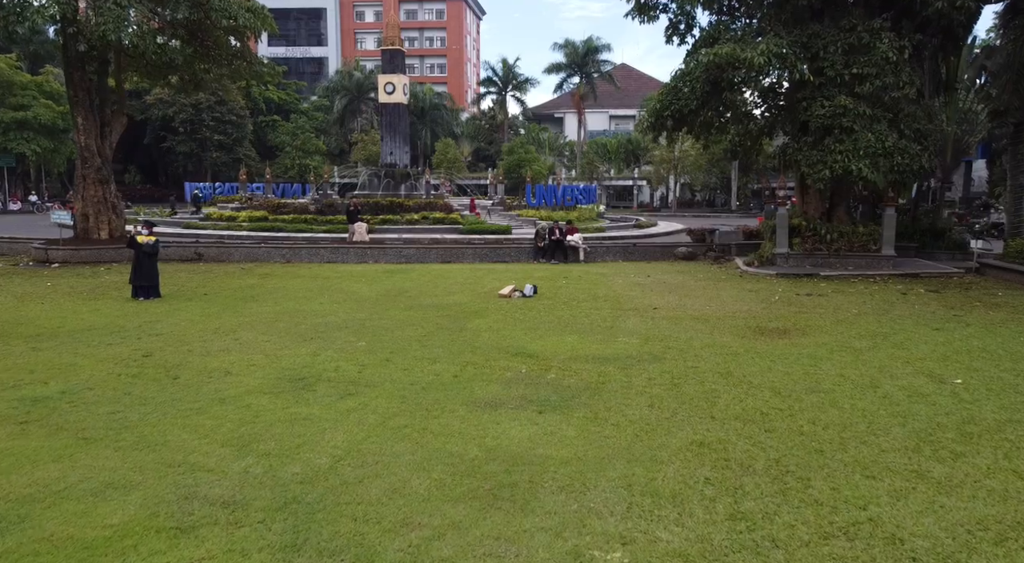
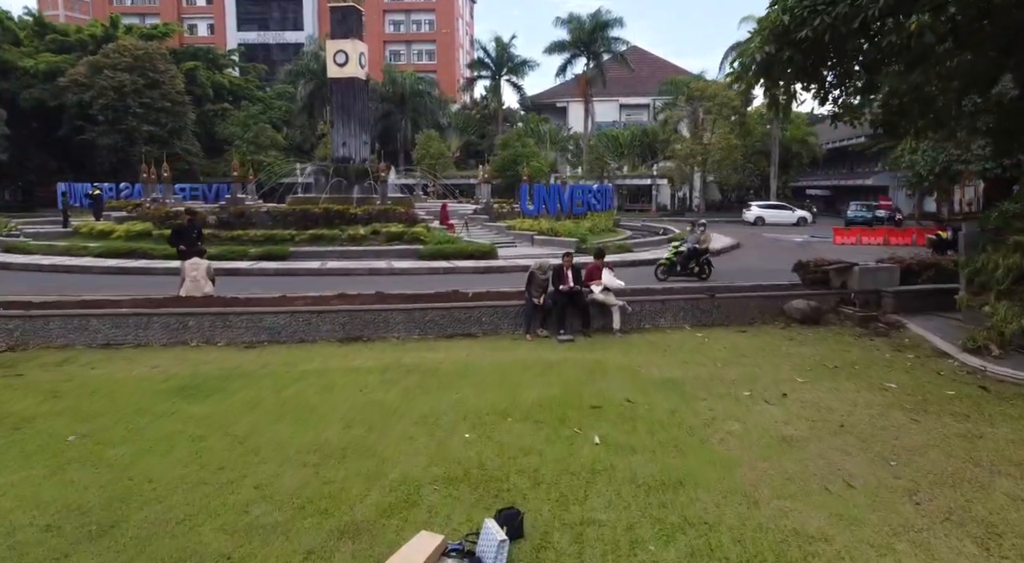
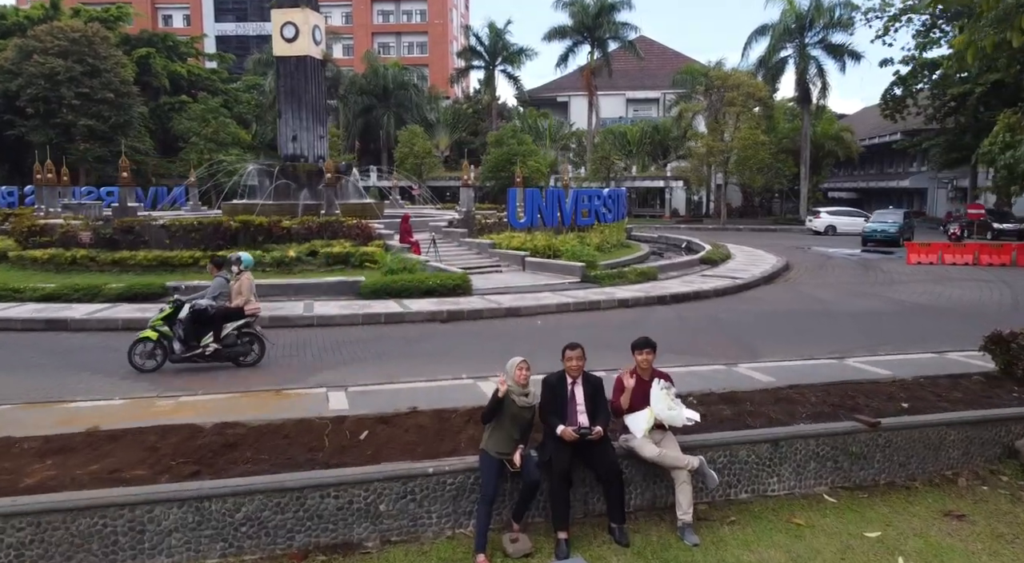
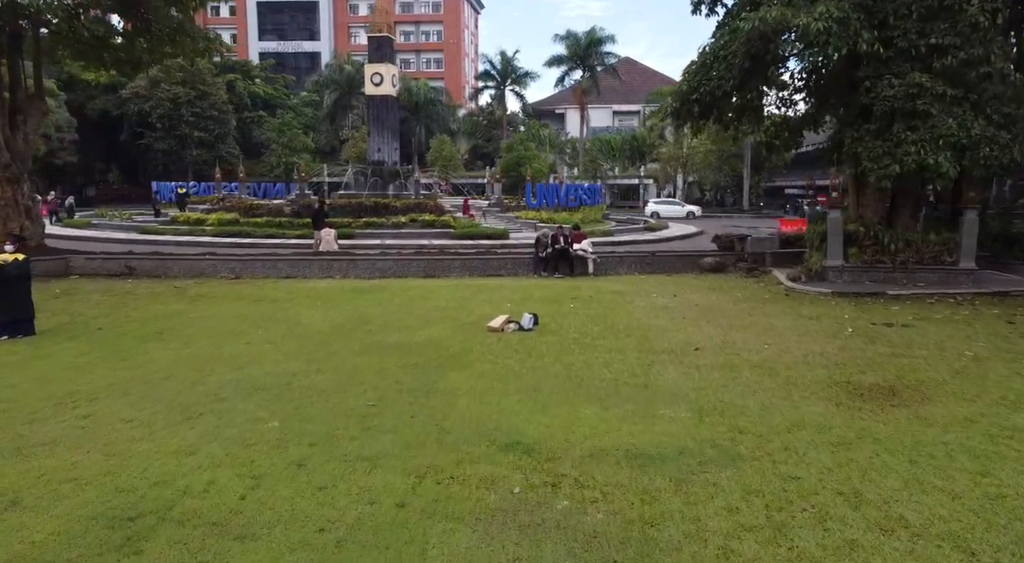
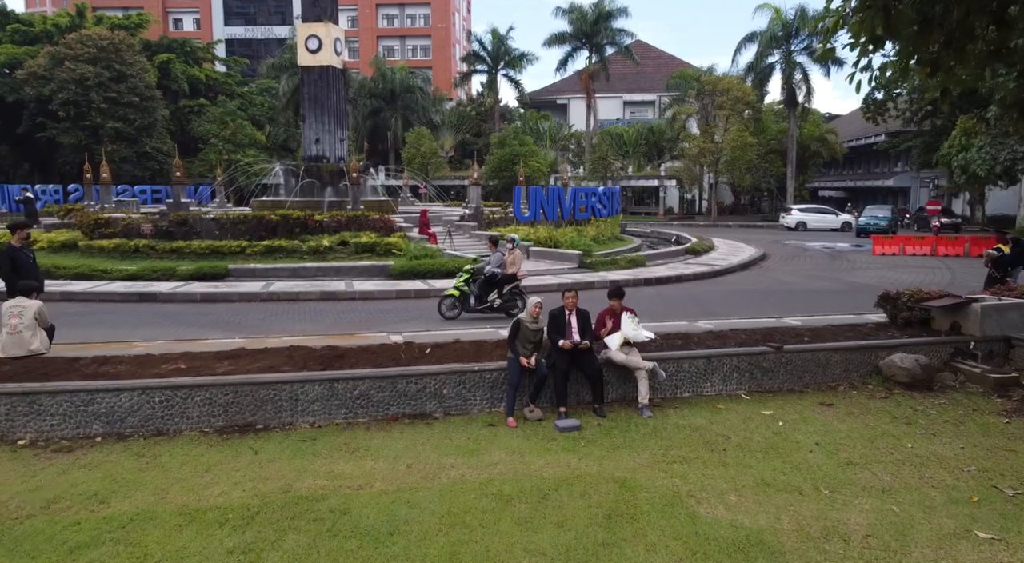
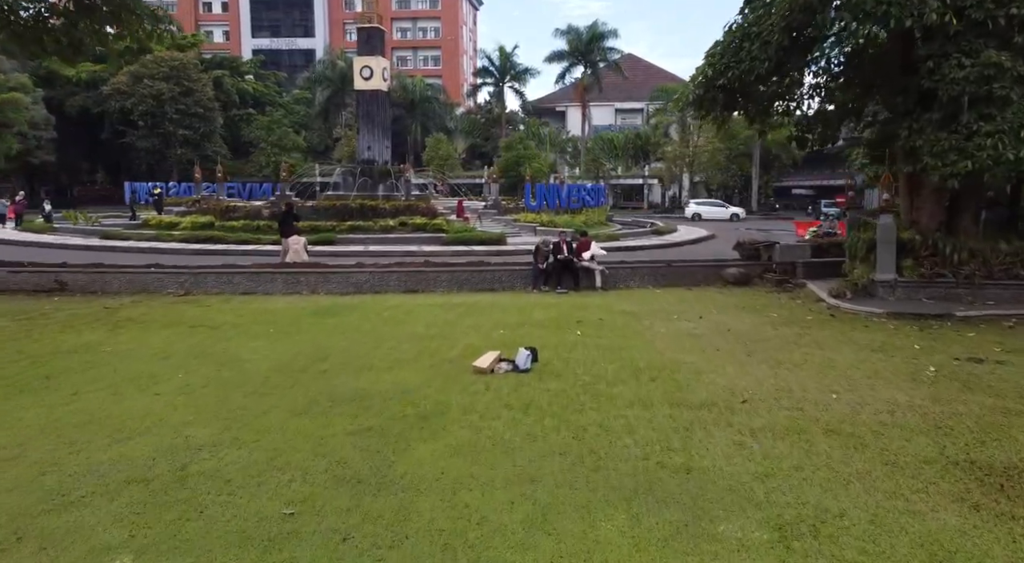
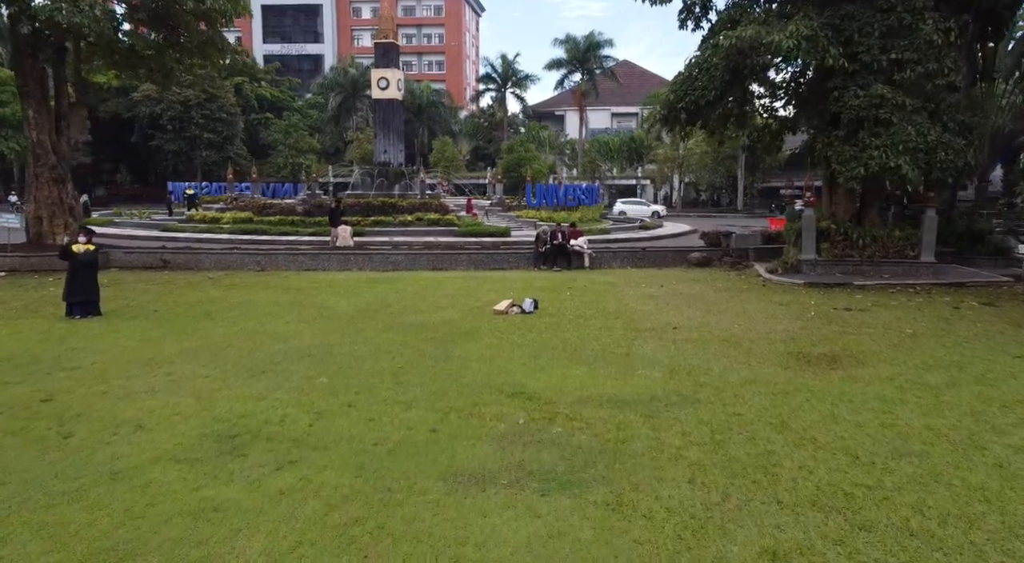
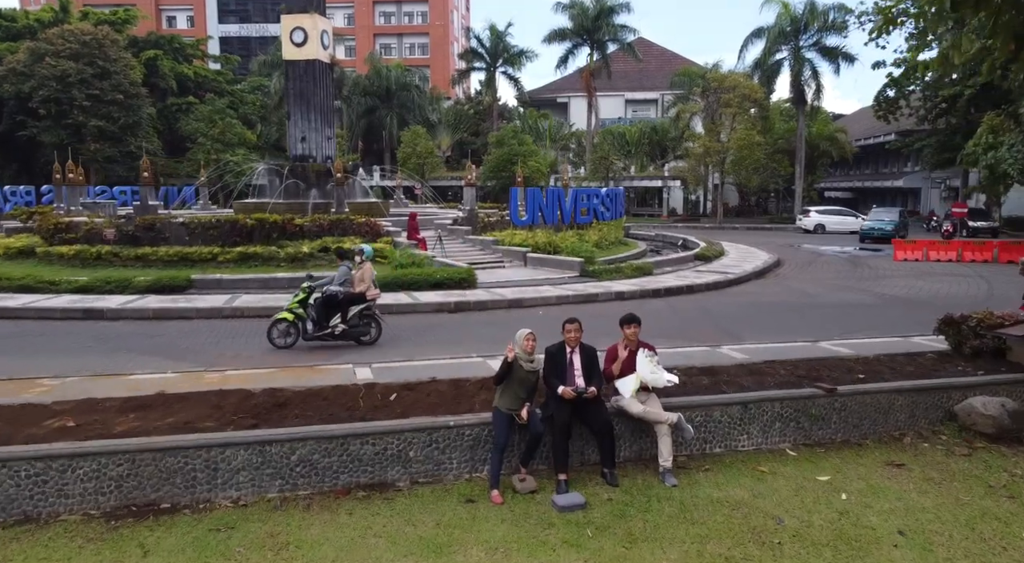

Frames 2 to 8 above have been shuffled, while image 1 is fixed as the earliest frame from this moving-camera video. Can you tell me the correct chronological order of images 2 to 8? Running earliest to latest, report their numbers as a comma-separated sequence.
7, 4, 6, 2, 5, 8, 3
